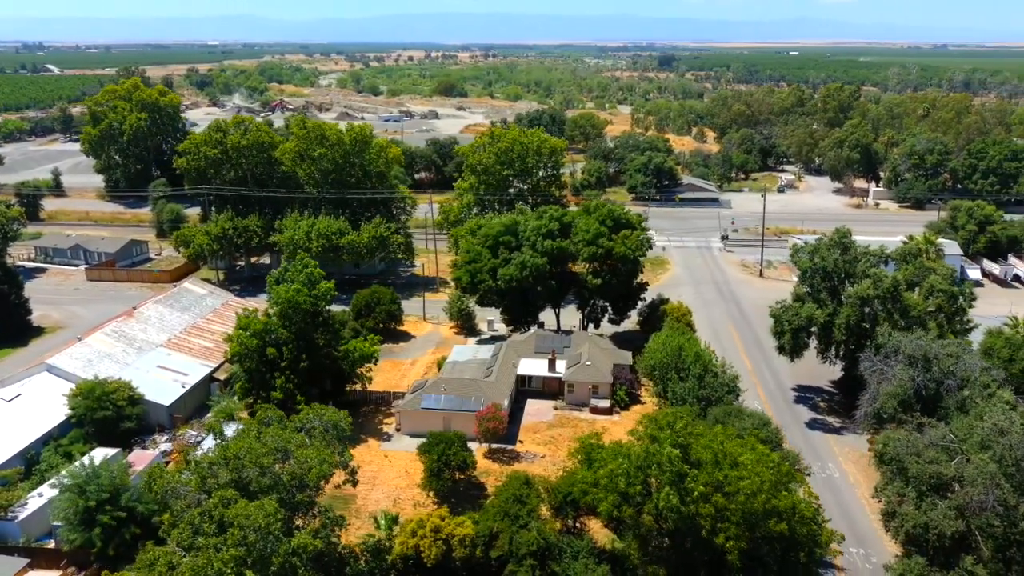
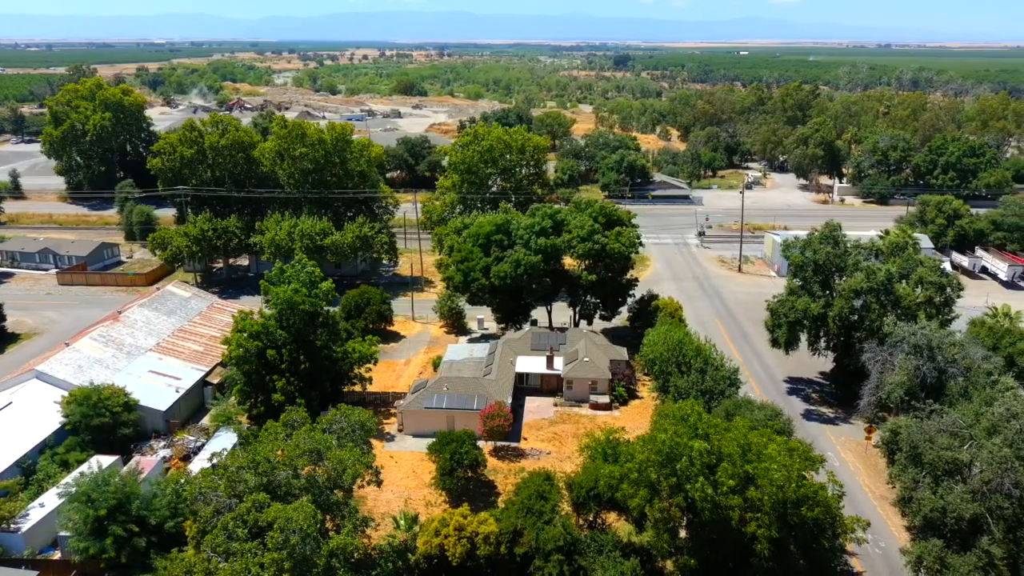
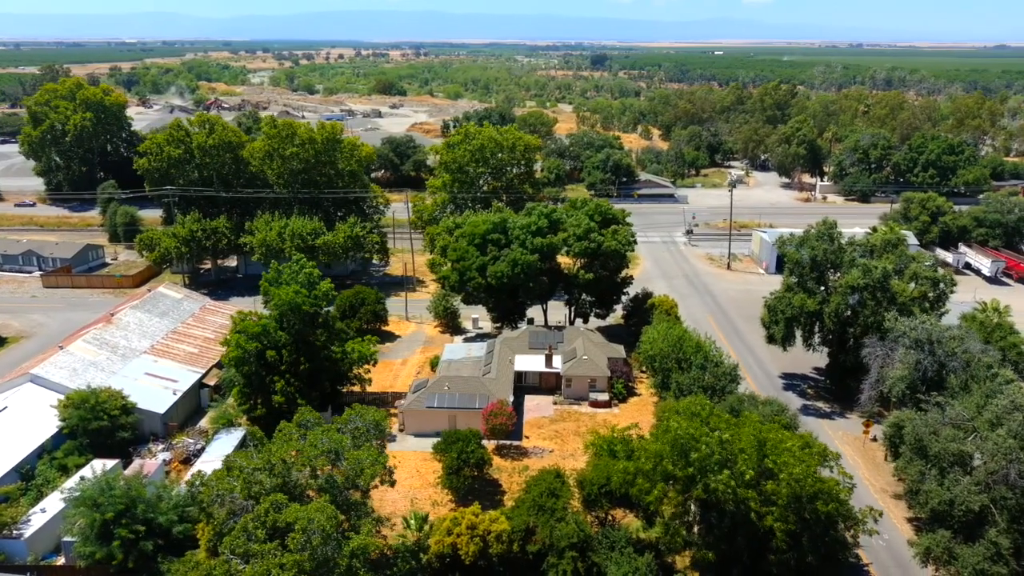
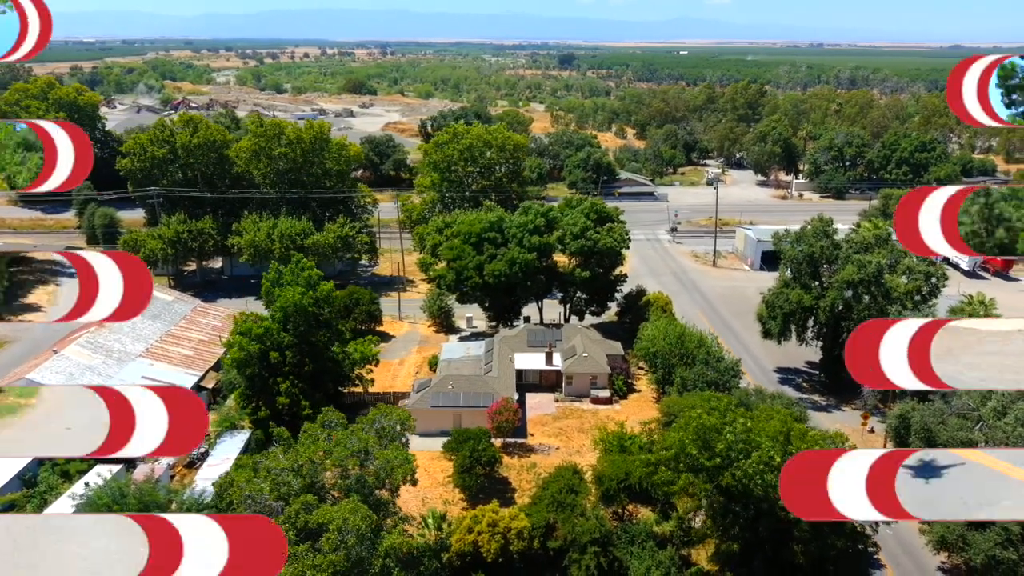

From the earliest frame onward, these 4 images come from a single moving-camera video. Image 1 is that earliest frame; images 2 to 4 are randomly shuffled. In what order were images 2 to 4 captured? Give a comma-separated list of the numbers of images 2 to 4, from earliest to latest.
2, 3, 4
